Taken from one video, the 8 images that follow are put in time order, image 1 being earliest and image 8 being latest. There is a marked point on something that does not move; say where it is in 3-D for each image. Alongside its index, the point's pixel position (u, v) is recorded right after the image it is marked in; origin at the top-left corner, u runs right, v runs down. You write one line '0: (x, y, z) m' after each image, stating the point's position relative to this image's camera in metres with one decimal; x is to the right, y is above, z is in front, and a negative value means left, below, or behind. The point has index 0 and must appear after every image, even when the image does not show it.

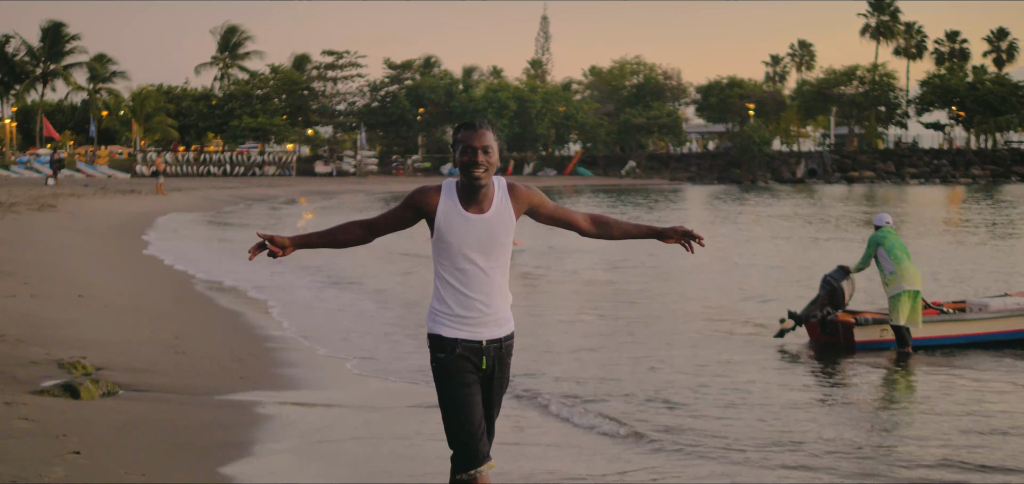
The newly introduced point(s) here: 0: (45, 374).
0: (-3.2, -0.9, +6.3) m
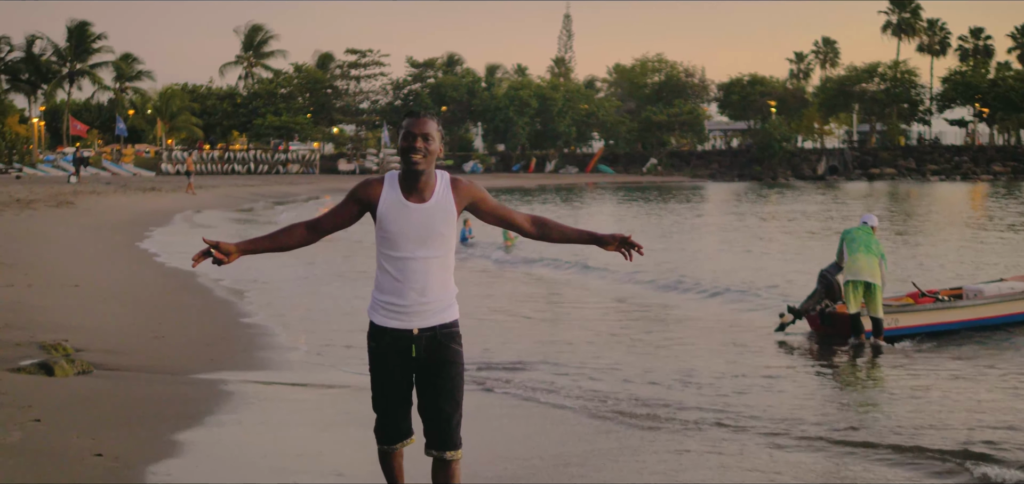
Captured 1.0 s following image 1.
0: (-3.6, -0.8, +6.8) m
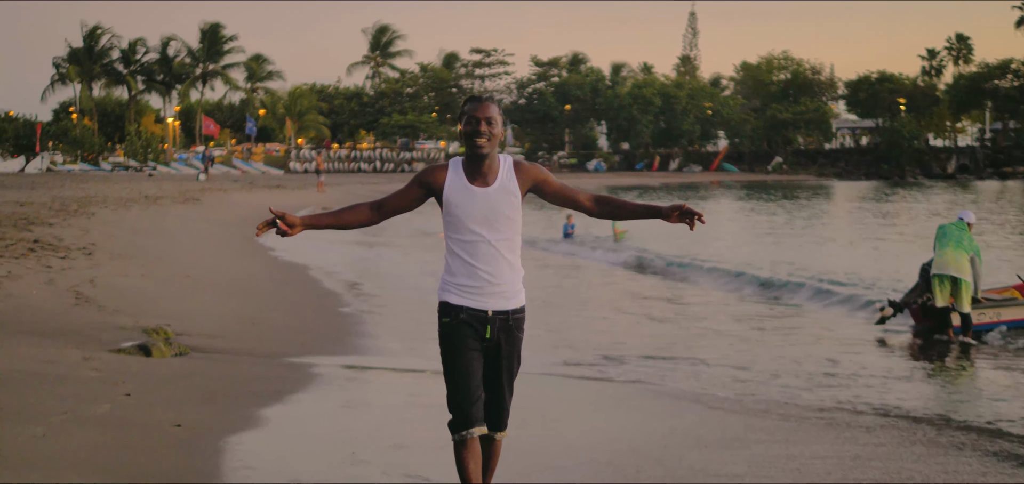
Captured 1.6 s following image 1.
0: (-3.2, -0.8, +7.6) m
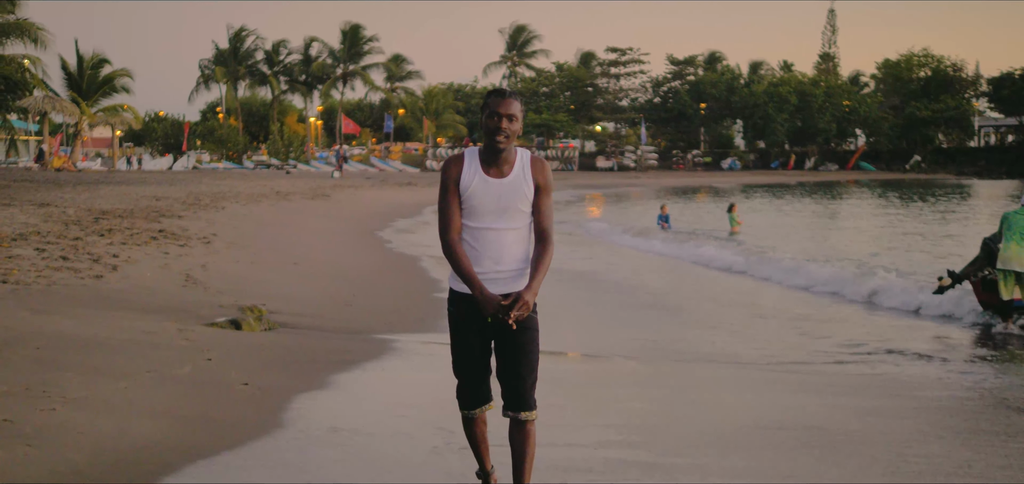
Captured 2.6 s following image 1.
0: (-2.7, -0.7, +8.6) m
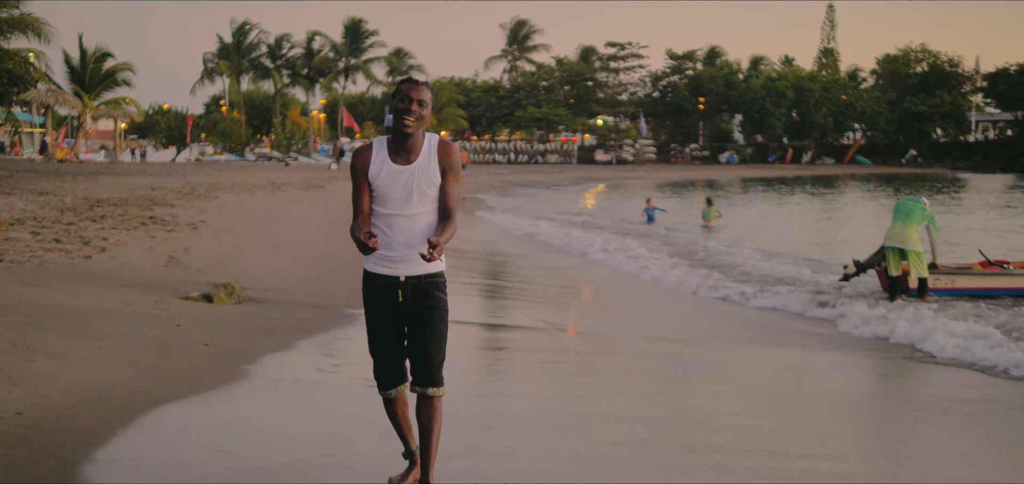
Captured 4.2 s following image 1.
0: (-3.2, -0.5, +9.5) m
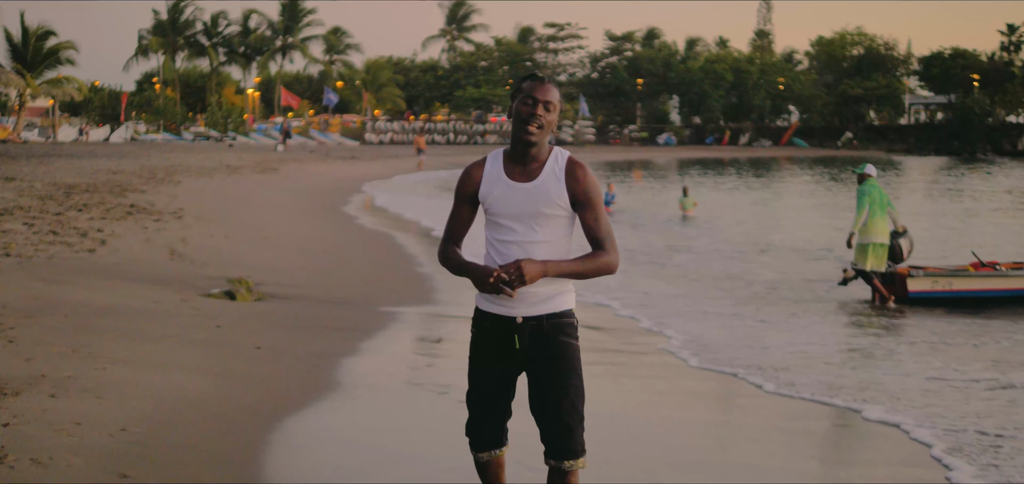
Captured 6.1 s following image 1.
0: (-3.0, -0.4, +9.2) m
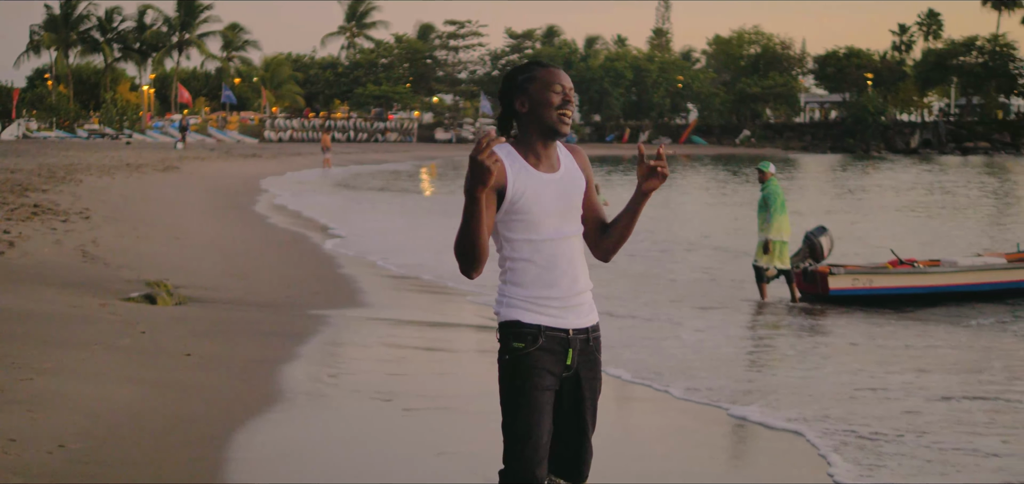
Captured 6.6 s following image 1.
0: (-3.6, -0.4, +8.7) m
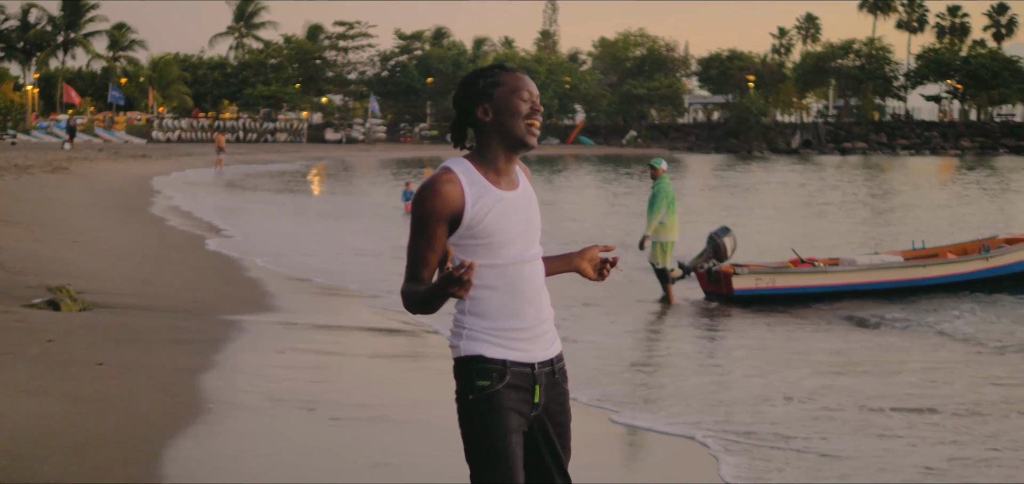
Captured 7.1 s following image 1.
0: (-4.3, -0.5, +8.2) m
